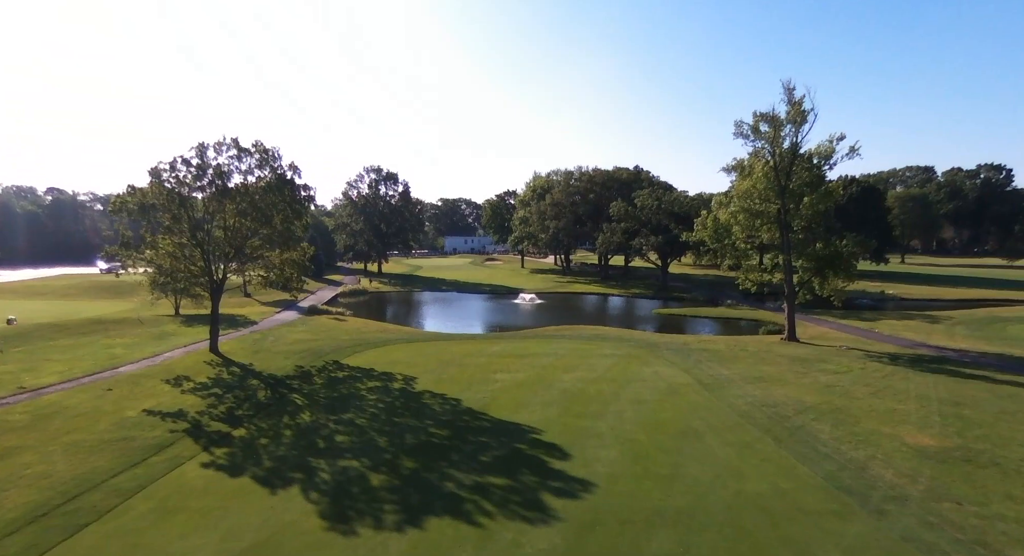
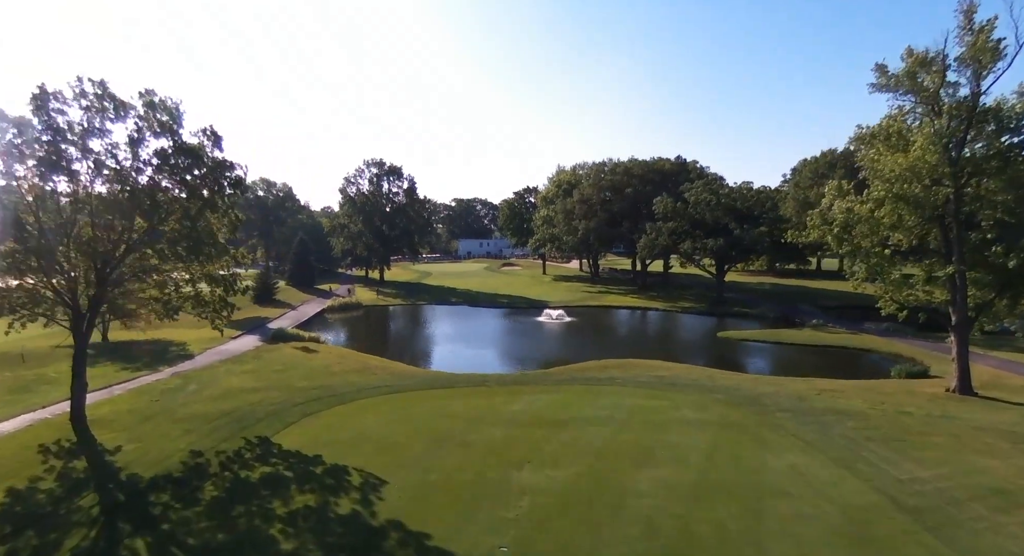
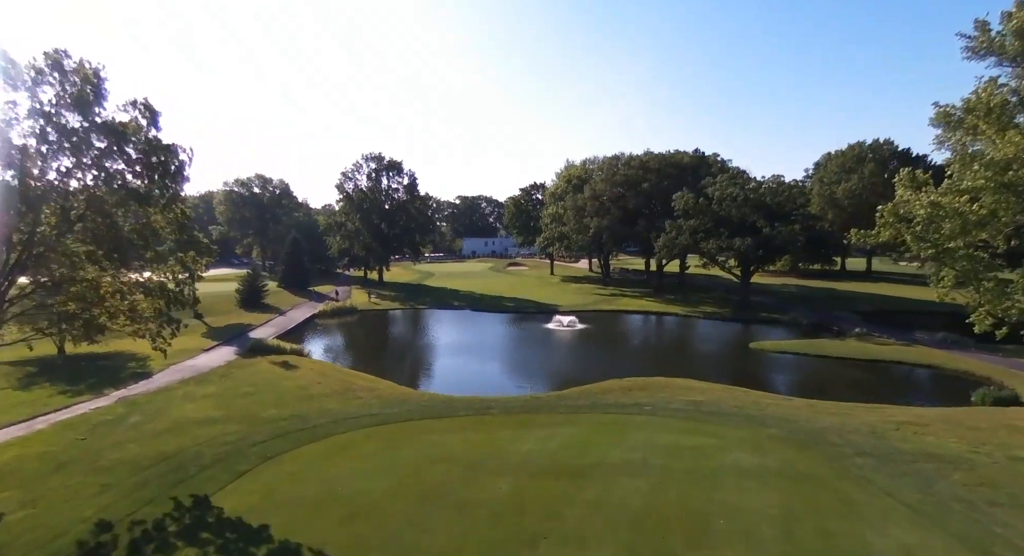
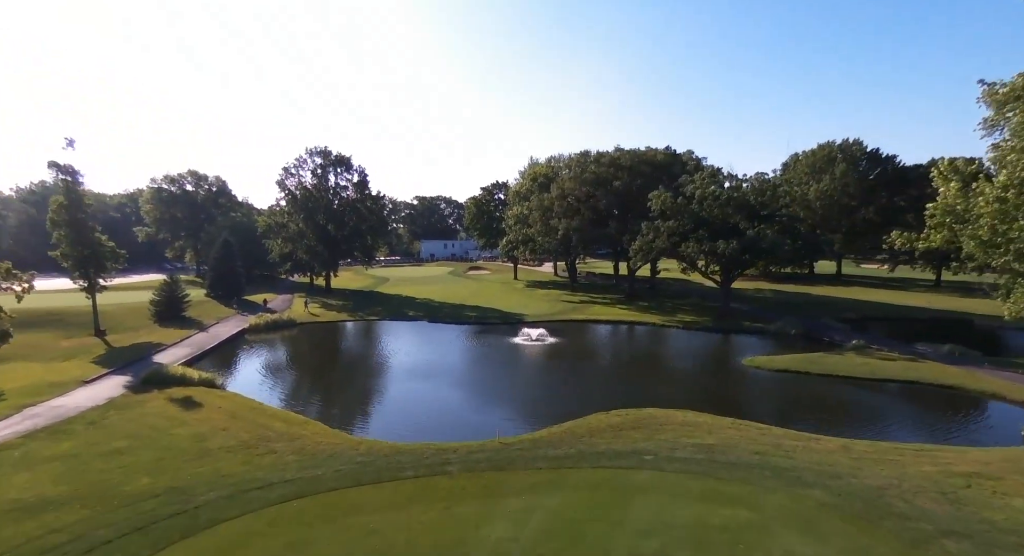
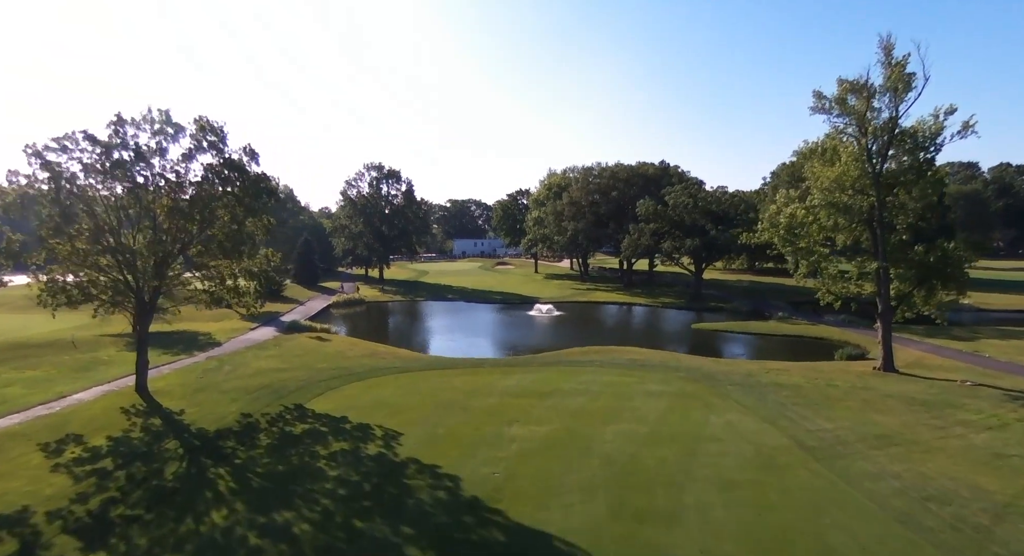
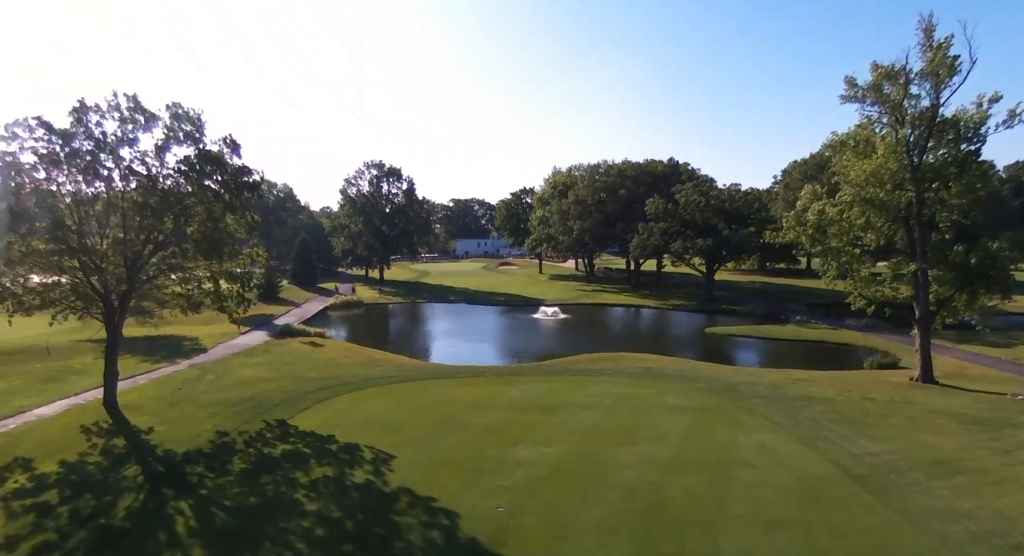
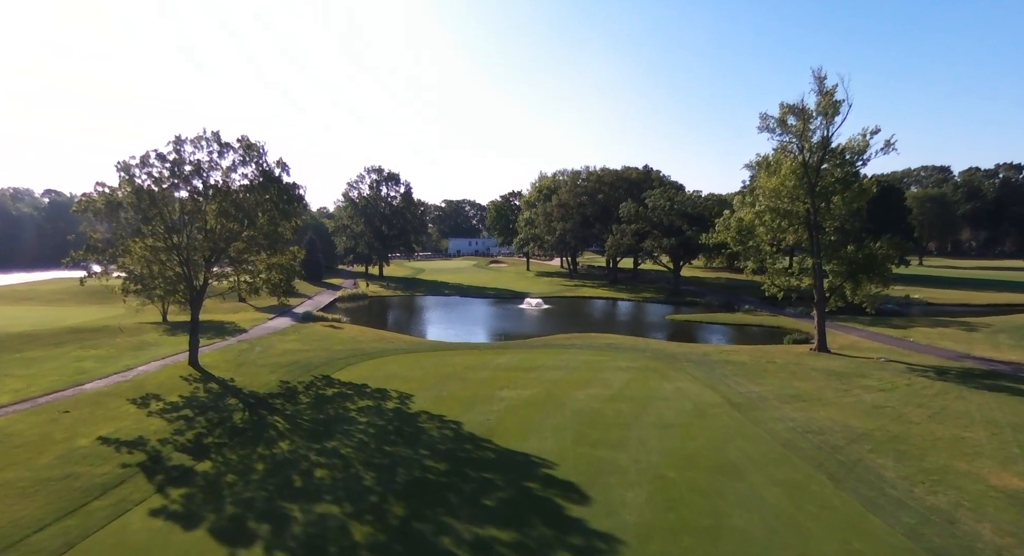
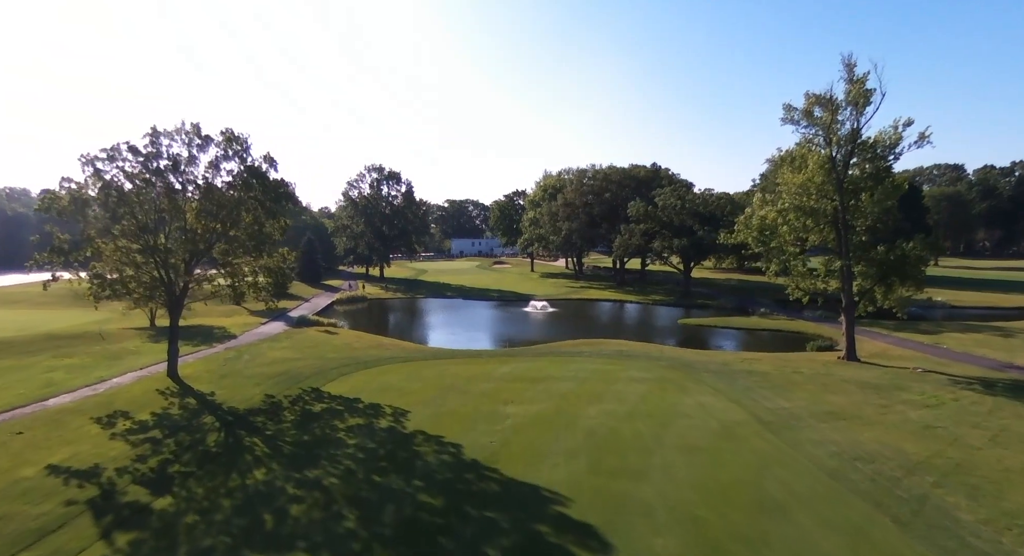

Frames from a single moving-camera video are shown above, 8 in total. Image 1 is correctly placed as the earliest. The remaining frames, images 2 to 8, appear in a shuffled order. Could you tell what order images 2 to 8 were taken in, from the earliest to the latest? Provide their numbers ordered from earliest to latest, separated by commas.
7, 8, 5, 6, 2, 3, 4
